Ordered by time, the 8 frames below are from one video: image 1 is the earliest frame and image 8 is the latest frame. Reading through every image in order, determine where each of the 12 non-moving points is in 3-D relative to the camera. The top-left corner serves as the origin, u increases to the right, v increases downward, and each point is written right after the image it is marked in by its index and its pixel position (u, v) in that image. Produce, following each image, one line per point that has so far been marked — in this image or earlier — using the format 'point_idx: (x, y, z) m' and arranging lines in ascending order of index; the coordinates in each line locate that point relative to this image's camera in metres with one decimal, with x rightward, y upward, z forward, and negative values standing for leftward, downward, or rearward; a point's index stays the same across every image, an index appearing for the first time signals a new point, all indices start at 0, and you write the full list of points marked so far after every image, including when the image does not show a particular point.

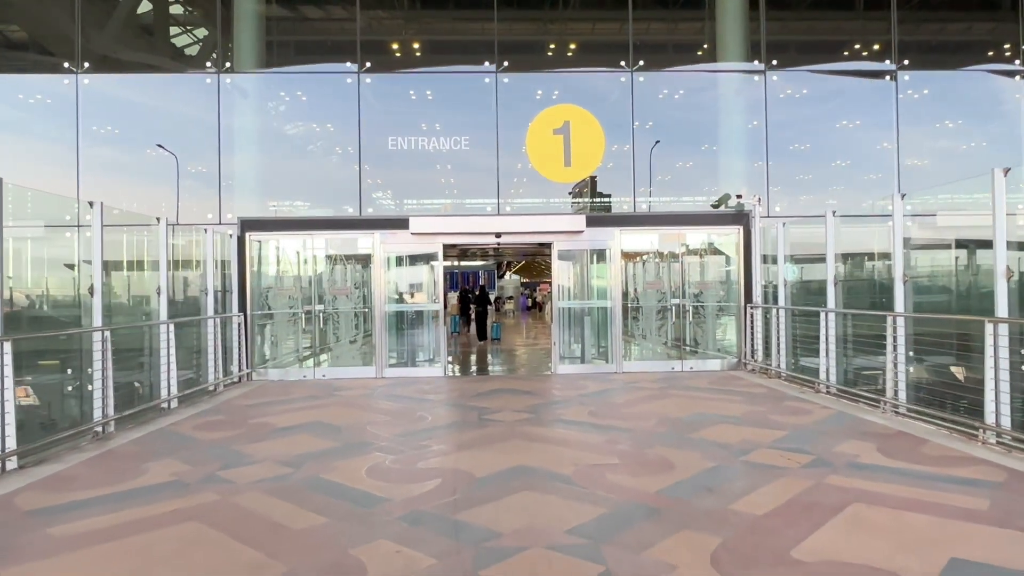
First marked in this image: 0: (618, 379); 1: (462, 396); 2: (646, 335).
0: (+1.7, -1.5, +10.8) m
1: (-0.7, -1.5, +9.4) m
2: (+2.4, -0.9, +12.2) m
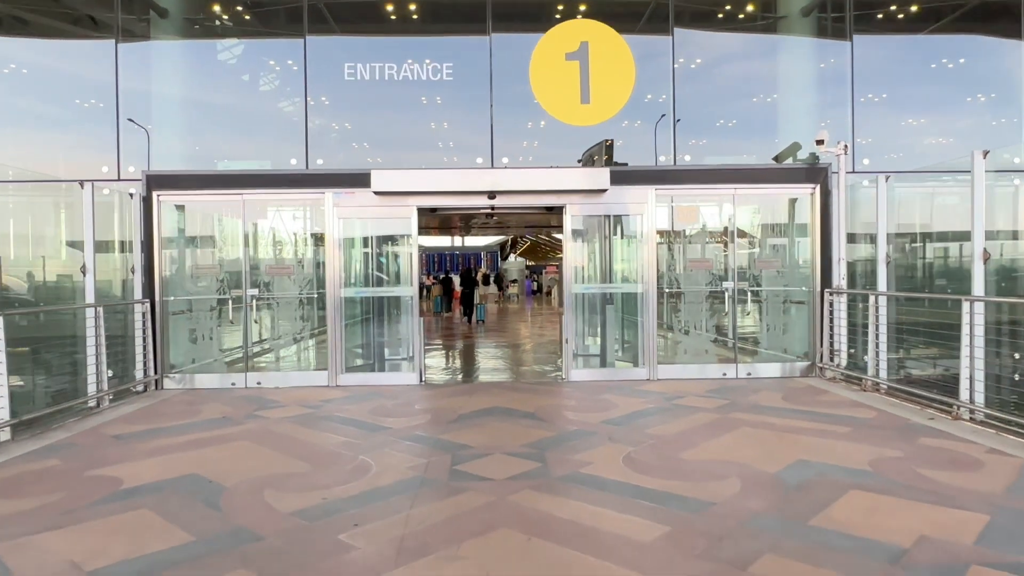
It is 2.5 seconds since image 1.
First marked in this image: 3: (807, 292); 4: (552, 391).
0: (+1.6, -1.2, +7.9) m
1: (-0.7, -1.3, +6.5) m
2: (+2.4, -0.6, +9.2) m
3: (+4.0, -0.1, +9.2) m
4: (+0.5, -1.2, +8.0) m
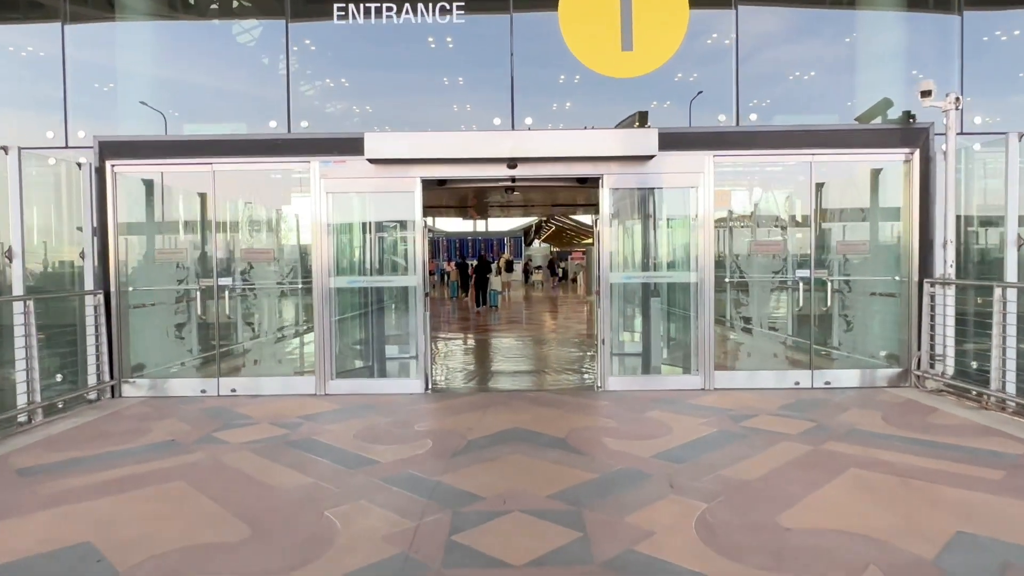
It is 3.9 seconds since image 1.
0: (+1.9, -1.1, +6.3) m
1: (-0.5, -1.2, +5.0) m
2: (+2.7, -0.5, +7.6) m
3: (+4.3, +0.1, +7.5) m
4: (+0.7, -1.1, +6.5) m
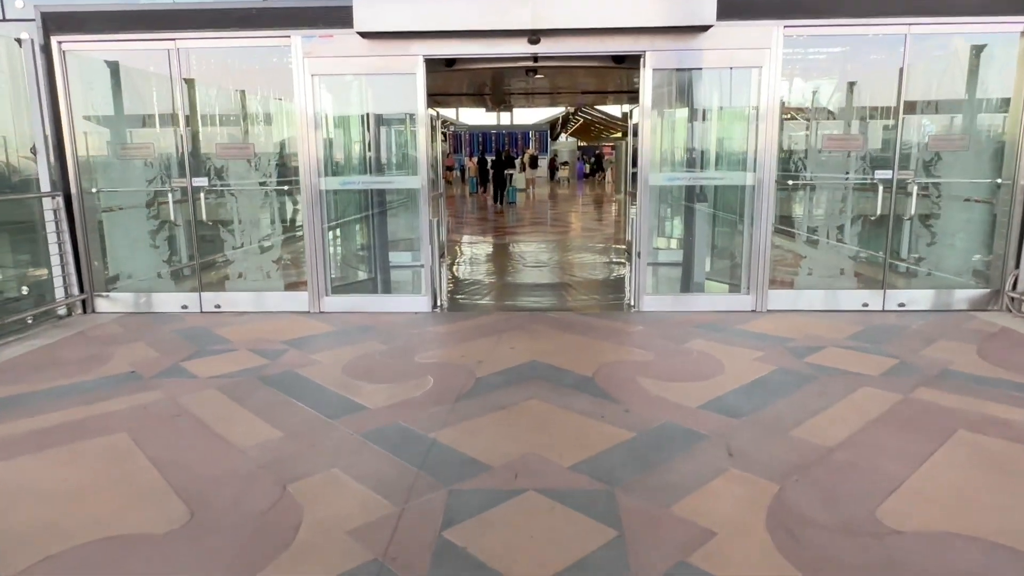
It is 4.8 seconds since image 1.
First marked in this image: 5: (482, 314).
0: (+2.0, -0.4, +5.3) m
1: (-0.4, -0.7, +4.1) m
2: (+2.9, +0.4, +6.5) m
3: (+4.5, +0.9, +6.3) m
4: (+0.9, -0.4, +5.6) m
5: (-0.3, -0.2, +6.2) m
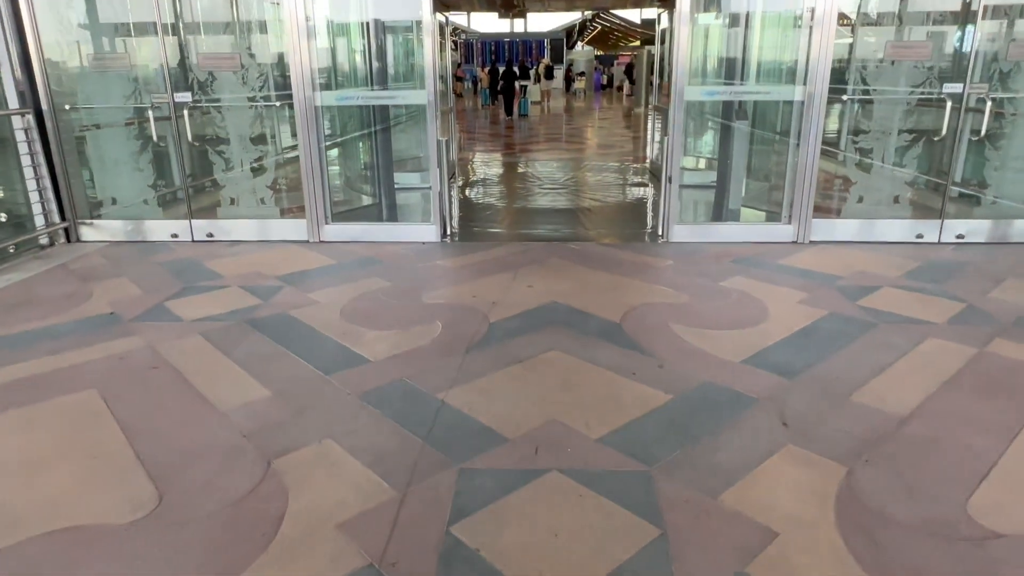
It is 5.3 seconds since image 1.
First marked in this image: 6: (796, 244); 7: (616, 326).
0: (+2.1, +0.1, +4.8) m
1: (-0.3, -0.3, +3.7) m
2: (+3.0, +1.1, +5.8) m
3: (+4.6, +1.5, +5.5) m
4: (+1.0, +0.2, +5.0) m
5: (-0.1, +0.4, +5.7) m
6: (+2.4, +0.4, +5.7) m
7: (+0.6, -0.2, +3.9) m
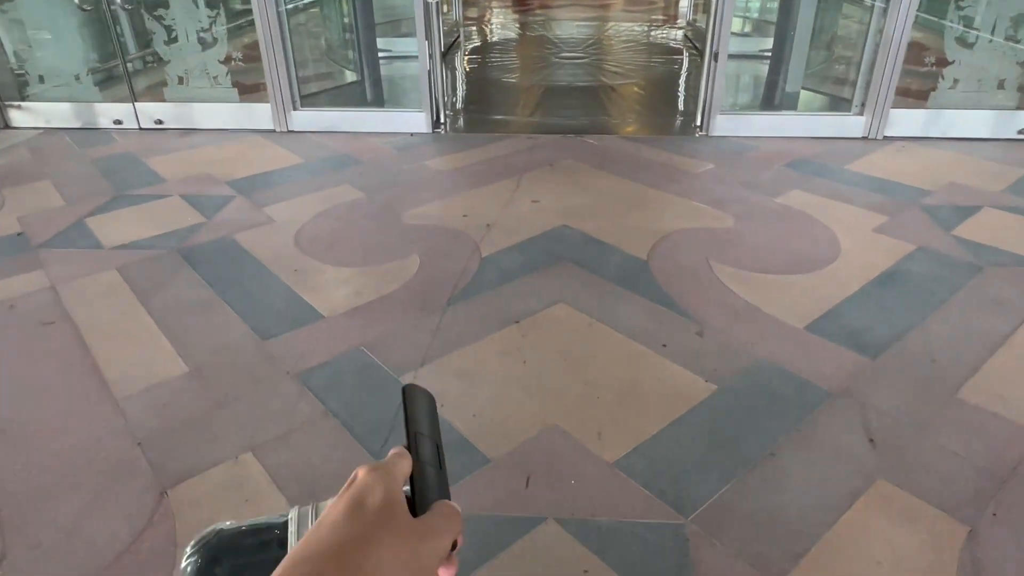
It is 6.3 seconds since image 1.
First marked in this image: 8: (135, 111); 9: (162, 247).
0: (+2.1, +0.5, +3.8) m
1: (-0.4, 0.0, +2.9) m
2: (+3.1, +1.7, +4.6) m
3: (+4.6, +2.1, +4.2) m
4: (+1.0, +0.7, +4.1) m
5: (-0.1, +1.0, +4.7) m
6: (+2.4, +1.0, +4.6) m
7: (+0.6, +0.1, +3.1) m
8: (-2.8, +1.3, +5.1) m
9: (-1.7, +0.2, +3.3) m
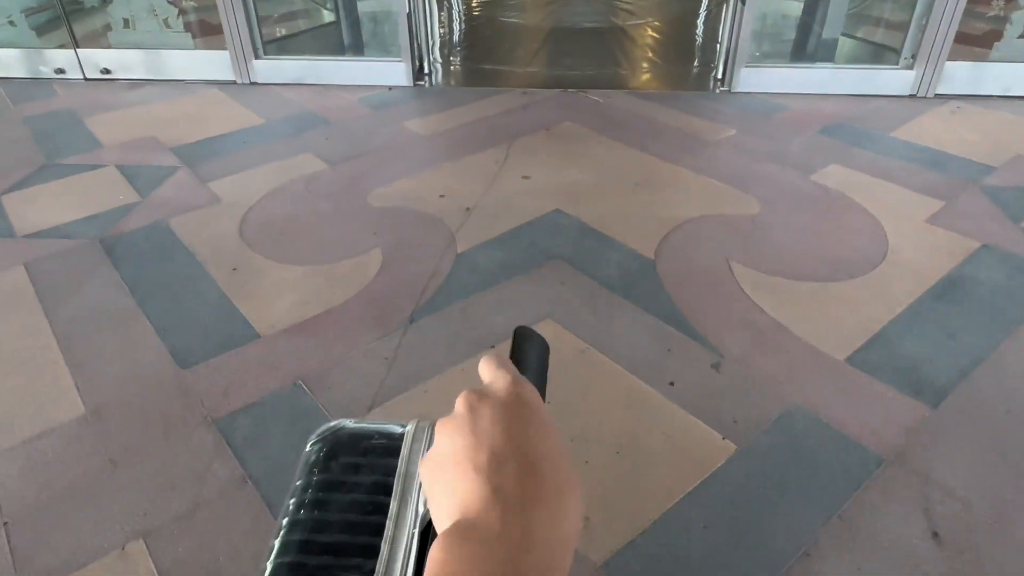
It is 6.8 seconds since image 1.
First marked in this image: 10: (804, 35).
0: (+2.1, +0.6, +3.2) m
1: (-0.4, -0.1, +2.4) m
2: (+3.0, +1.8, +3.9) m
3: (+4.6, +2.1, +3.4) m
4: (+0.9, +0.8, +3.5) m
5: (-0.2, +1.2, +4.1) m
6: (+2.4, +1.1, +4.0) m
7: (+0.5, +0.1, +2.6) m
8: (-2.8, +1.5, +4.5) m
9: (-1.8, +0.2, +2.8) m
10: (+1.8, +1.5, +4.1) m
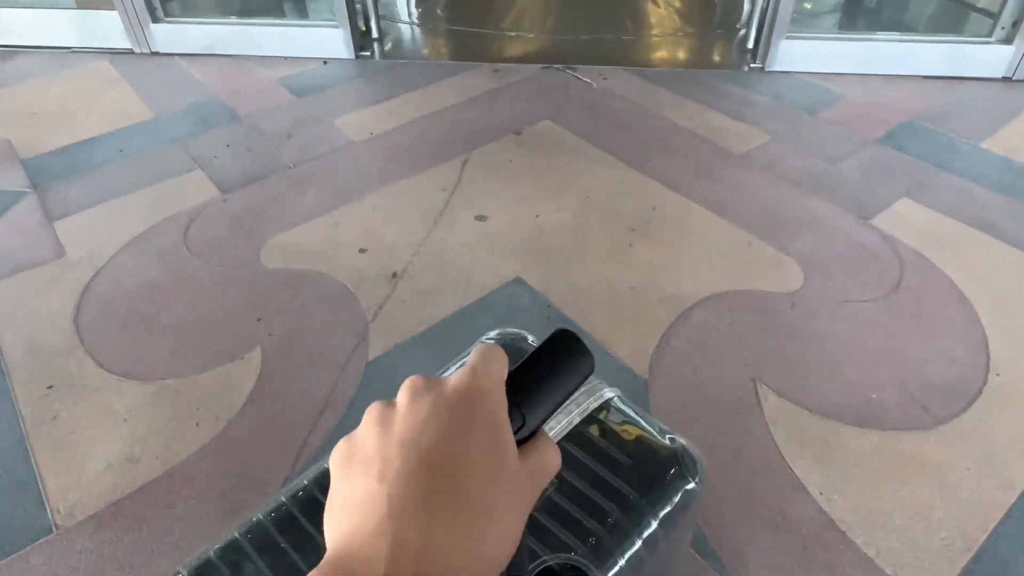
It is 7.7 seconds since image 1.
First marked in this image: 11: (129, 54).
0: (+1.9, +0.3, +2.3) m
1: (-0.6, -0.4, +1.6) m
2: (+2.9, +1.6, +2.8) m
3: (+4.4, +1.8, +2.3) m
4: (+0.8, +0.5, +2.6) m
5: (-0.3, +1.0, +3.2) m
6: (+2.2, +0.9, +3.0) m
7: (+0.3, -0.3, +1.8) m
8: (-3.0, +1.4, +3.6) m
9: (-1.9, -0.1, +2.0) m
10: (+1.6, +1.3, +3.1) m
11: (-1.9, +1.2, +3.5) m
